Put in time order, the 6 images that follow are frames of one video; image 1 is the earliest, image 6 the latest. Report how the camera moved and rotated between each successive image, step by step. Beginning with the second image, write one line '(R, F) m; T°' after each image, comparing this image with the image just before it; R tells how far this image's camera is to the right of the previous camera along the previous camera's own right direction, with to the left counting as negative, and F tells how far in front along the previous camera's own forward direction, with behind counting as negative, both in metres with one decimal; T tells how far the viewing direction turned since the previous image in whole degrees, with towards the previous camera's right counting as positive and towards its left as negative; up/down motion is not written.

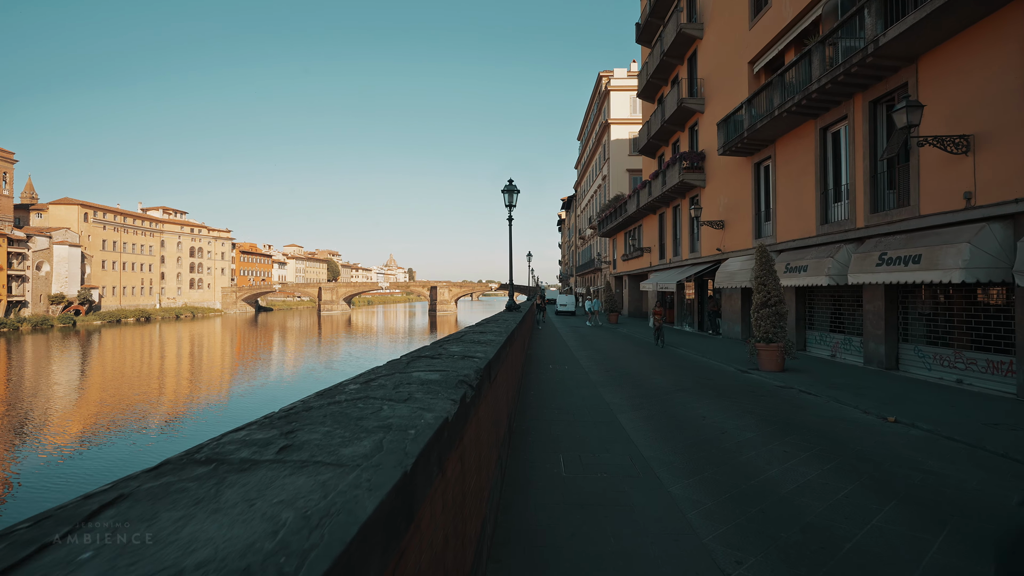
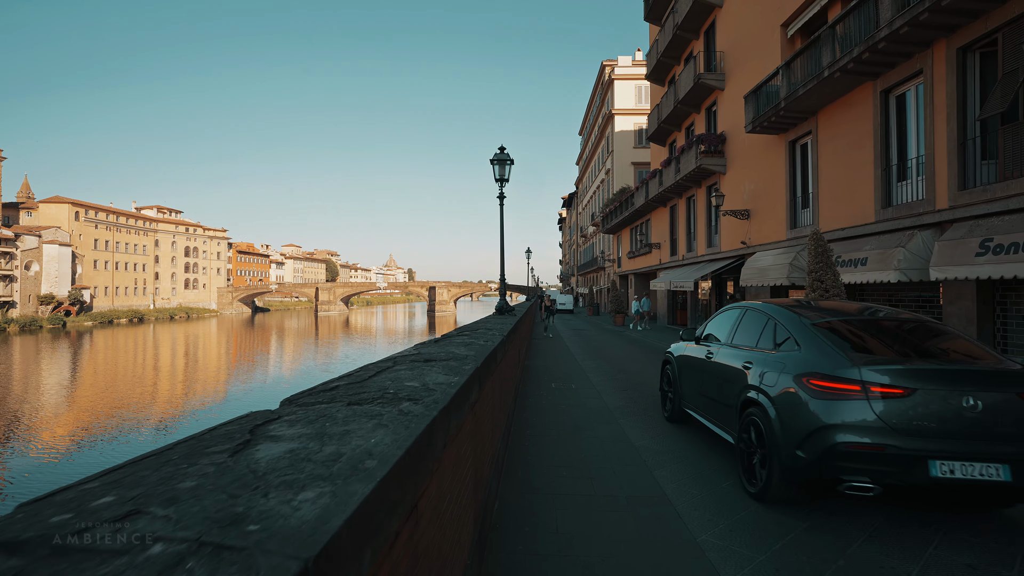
(+0.1, +2.3) m; 0°
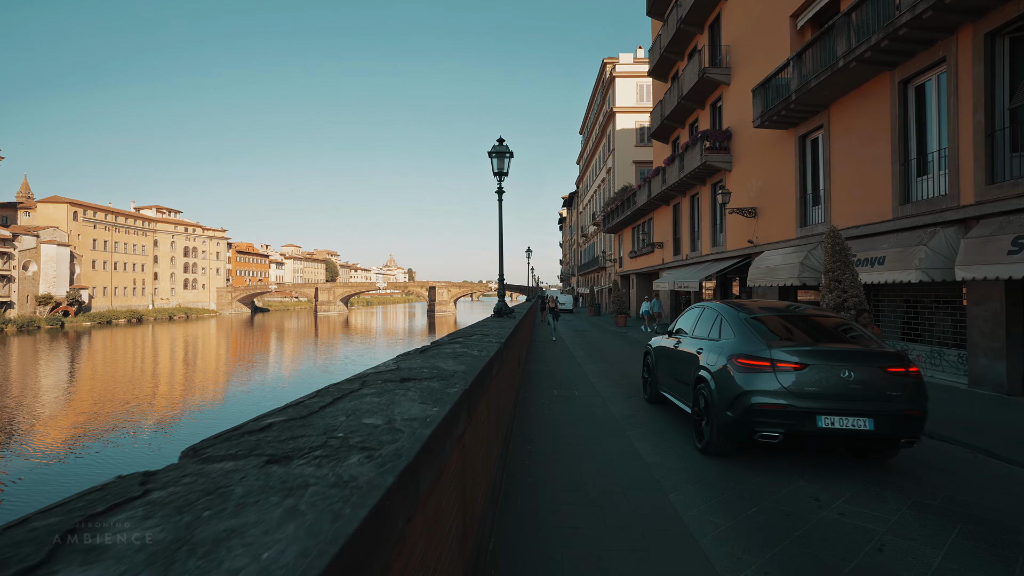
(0.0, +0.5) m; 0°
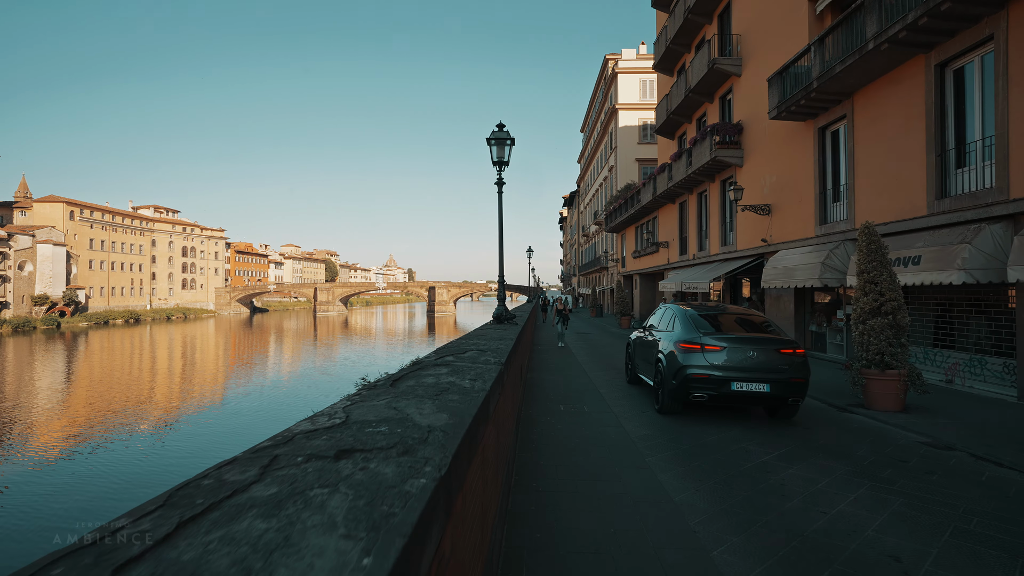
(0.0, +0.8) m; 0°
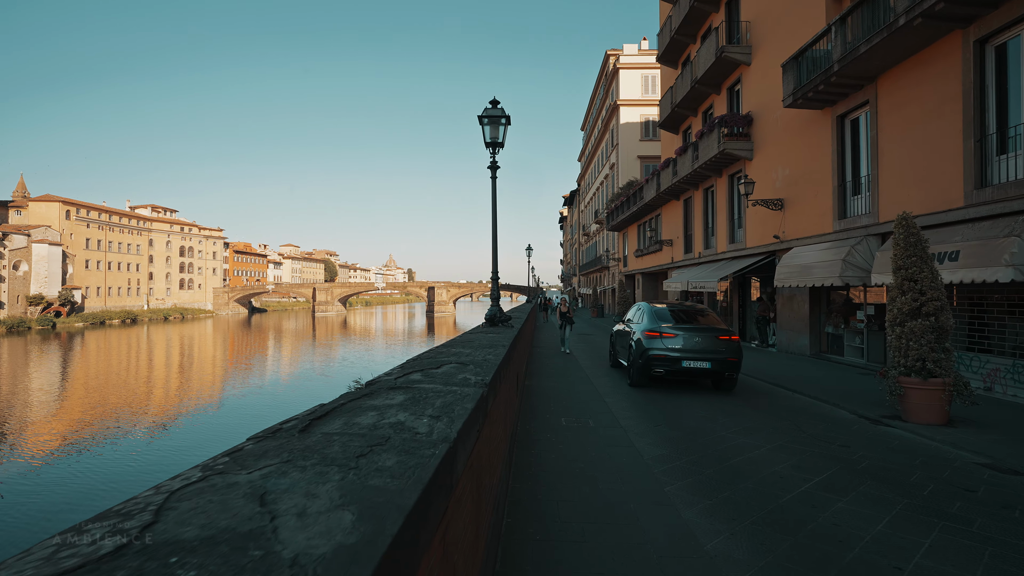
(+0.1, +0.9) m; 0°
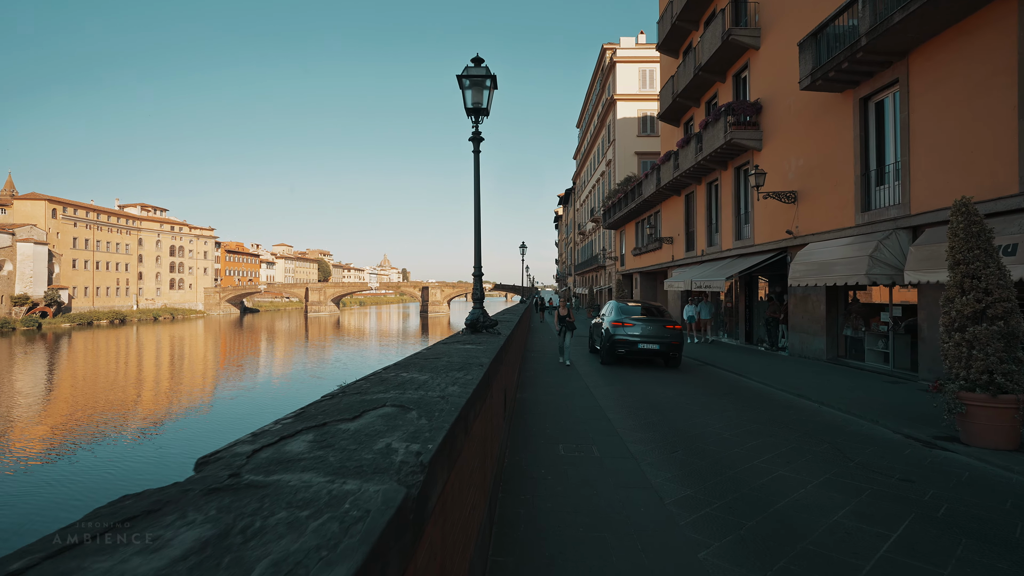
(+0.1, +1.2) m; +1°
